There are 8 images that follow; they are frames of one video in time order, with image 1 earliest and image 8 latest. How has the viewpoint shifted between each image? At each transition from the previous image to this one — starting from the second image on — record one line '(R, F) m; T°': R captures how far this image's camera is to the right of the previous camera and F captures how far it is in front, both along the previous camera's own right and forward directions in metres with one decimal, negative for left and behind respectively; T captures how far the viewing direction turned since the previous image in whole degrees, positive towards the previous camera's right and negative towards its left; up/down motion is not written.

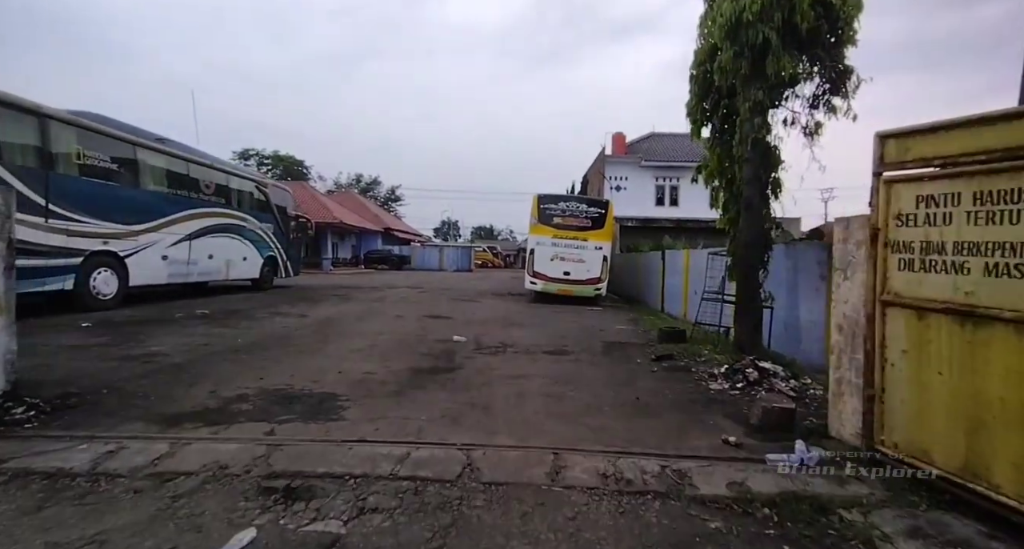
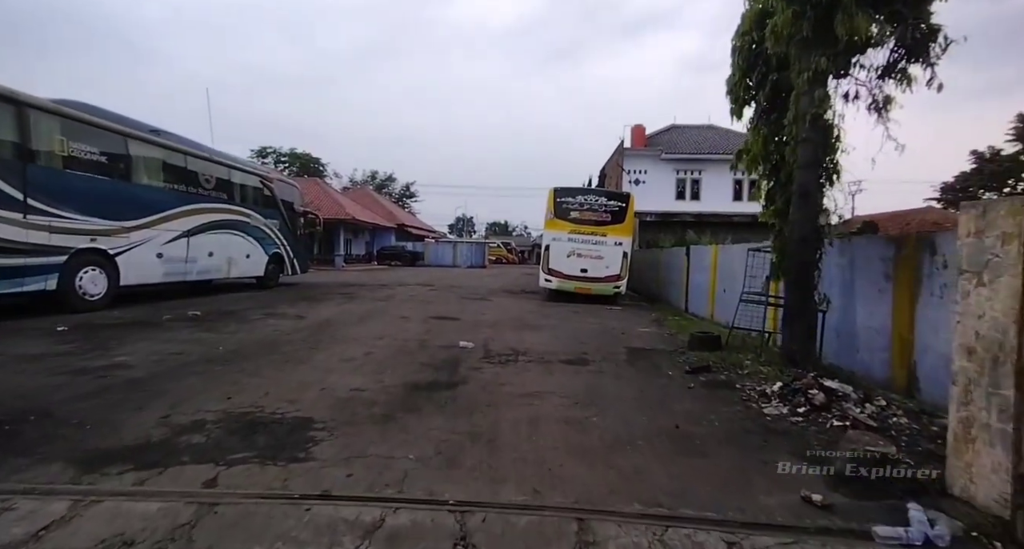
(0.0, +0.9) m; -2°
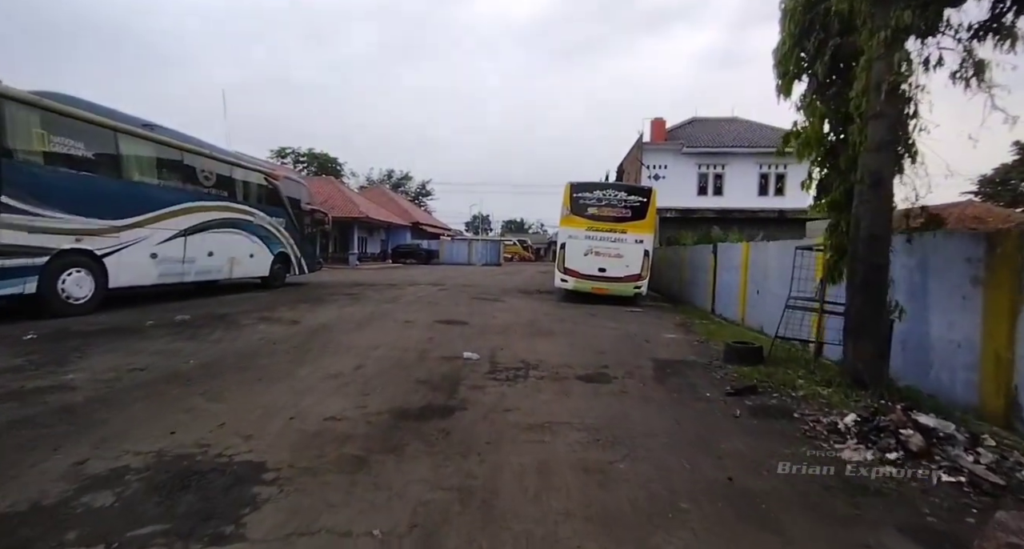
(+0.1, +1.0) m; -2°
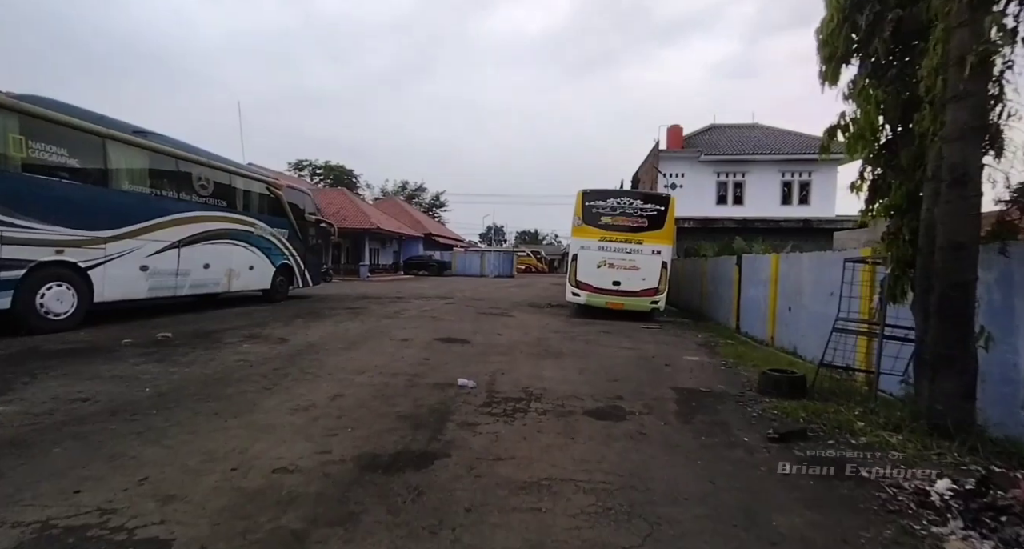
(+0.2, +0.8) m; -2°
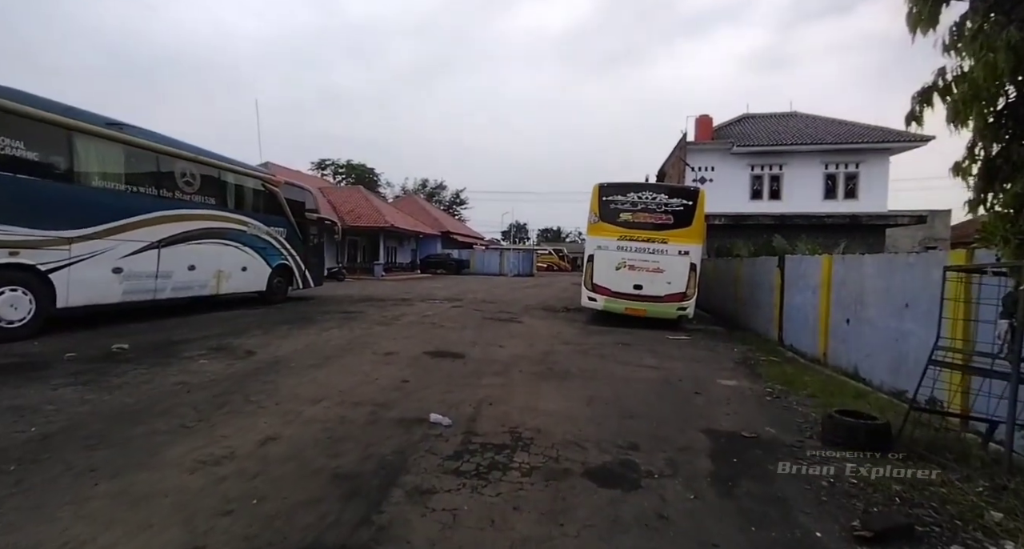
(+0.4, +1.4) m; -3°
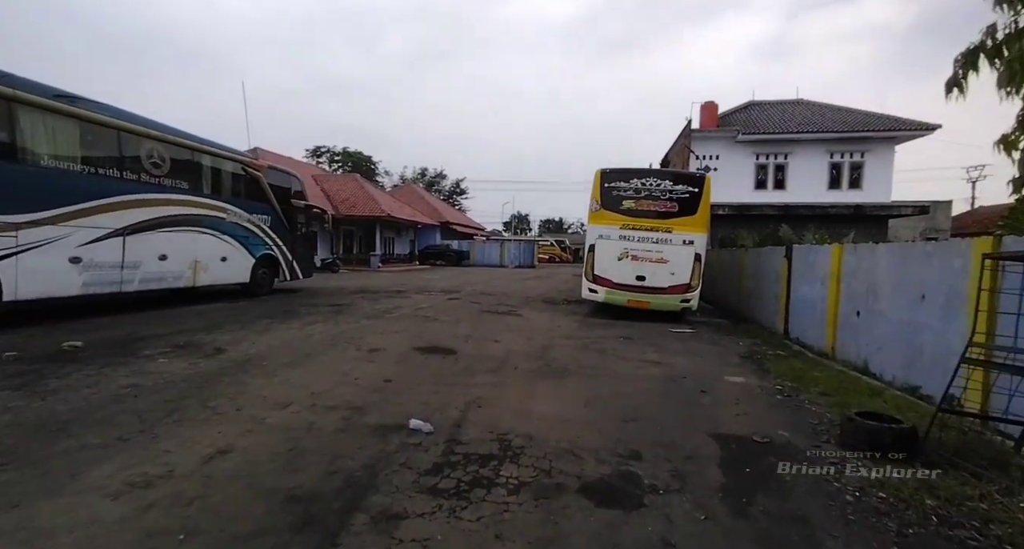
(+0.1, +0.5) m; 0°
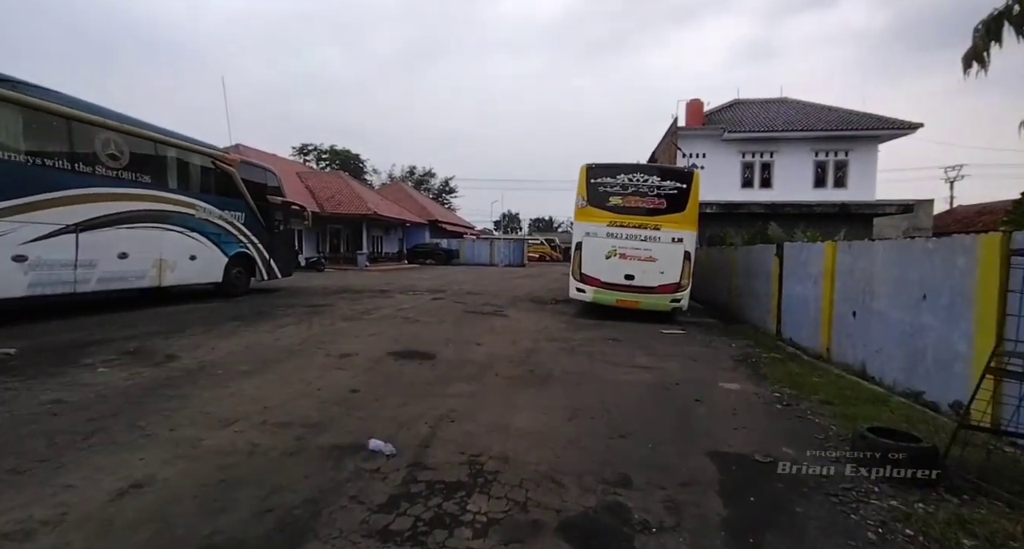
(+0.1, +0.5) m; +1°
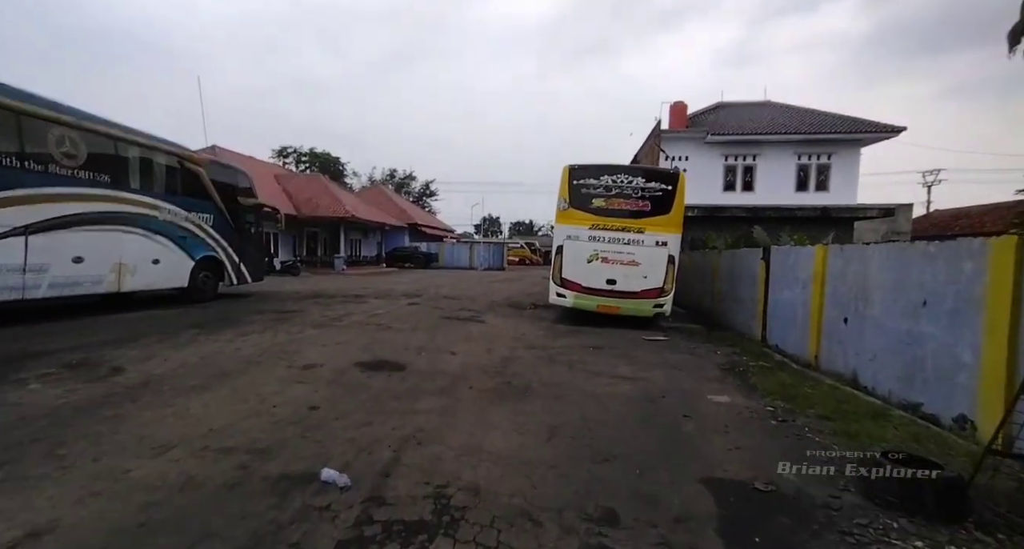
(+0.1, +0.4) m; +2°
